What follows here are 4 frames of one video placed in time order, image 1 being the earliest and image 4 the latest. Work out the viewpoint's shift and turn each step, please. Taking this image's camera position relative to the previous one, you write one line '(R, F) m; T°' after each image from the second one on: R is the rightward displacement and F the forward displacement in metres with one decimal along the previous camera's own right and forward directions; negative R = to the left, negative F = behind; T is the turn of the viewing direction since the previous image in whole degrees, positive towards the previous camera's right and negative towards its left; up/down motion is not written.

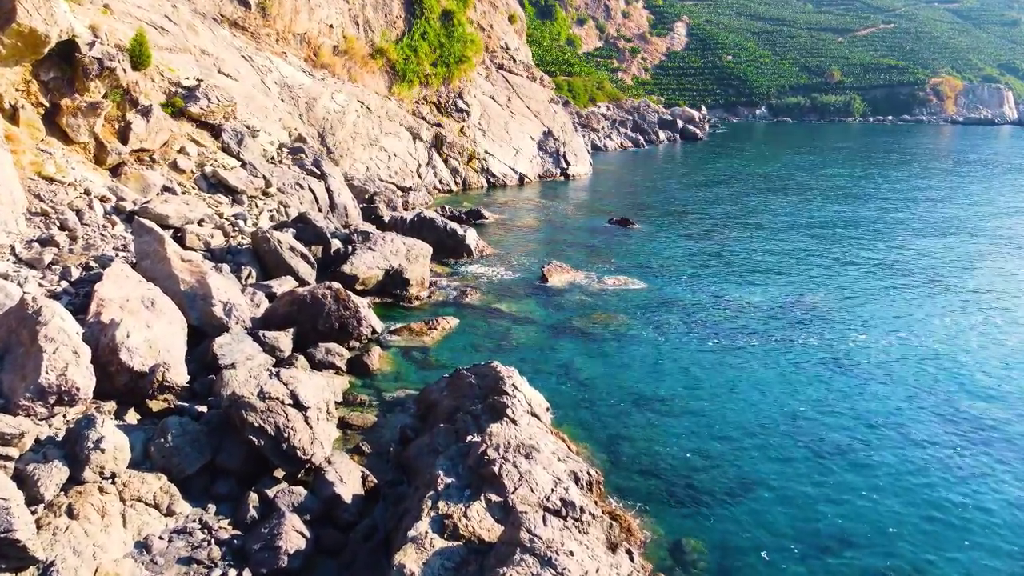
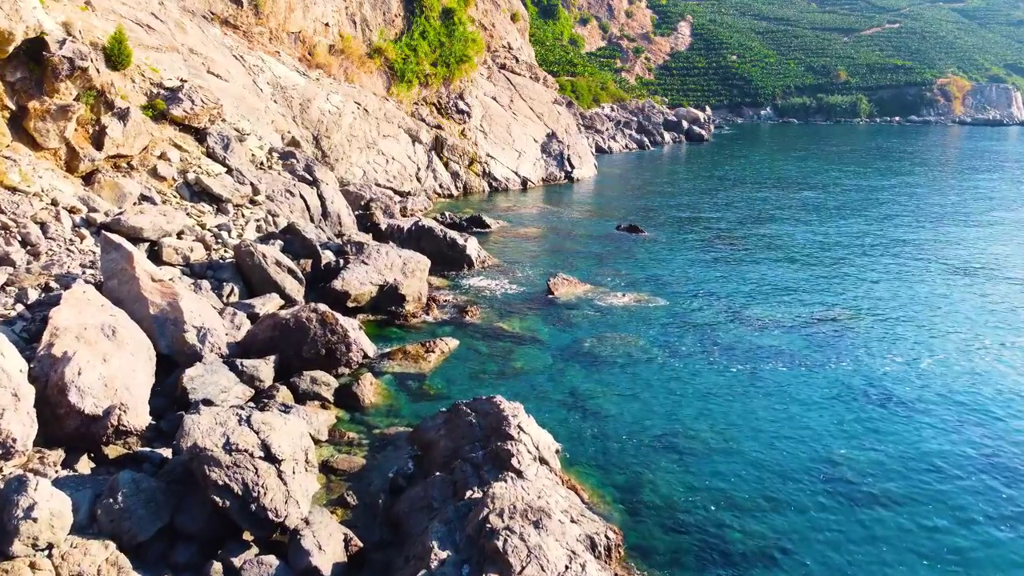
(-0.1, +1.8) m; 0°
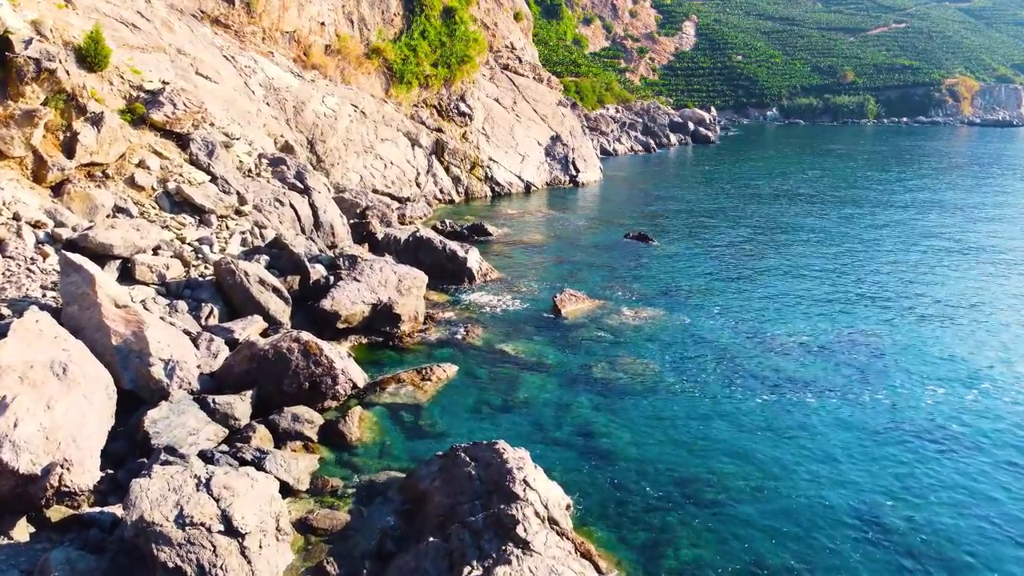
(0.0, +1.8) m; 0°
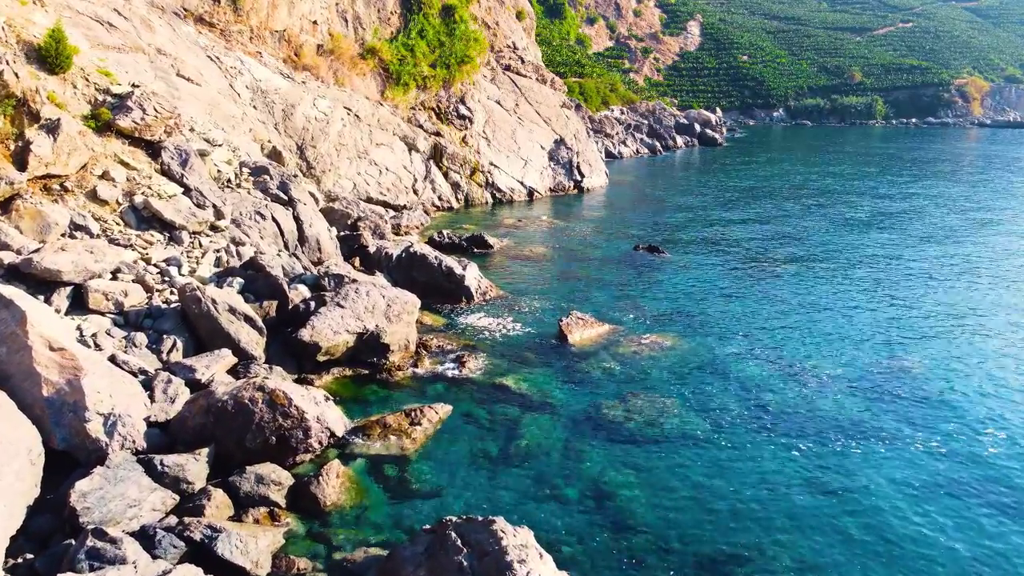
(0.0, +2.3) m; 0°
